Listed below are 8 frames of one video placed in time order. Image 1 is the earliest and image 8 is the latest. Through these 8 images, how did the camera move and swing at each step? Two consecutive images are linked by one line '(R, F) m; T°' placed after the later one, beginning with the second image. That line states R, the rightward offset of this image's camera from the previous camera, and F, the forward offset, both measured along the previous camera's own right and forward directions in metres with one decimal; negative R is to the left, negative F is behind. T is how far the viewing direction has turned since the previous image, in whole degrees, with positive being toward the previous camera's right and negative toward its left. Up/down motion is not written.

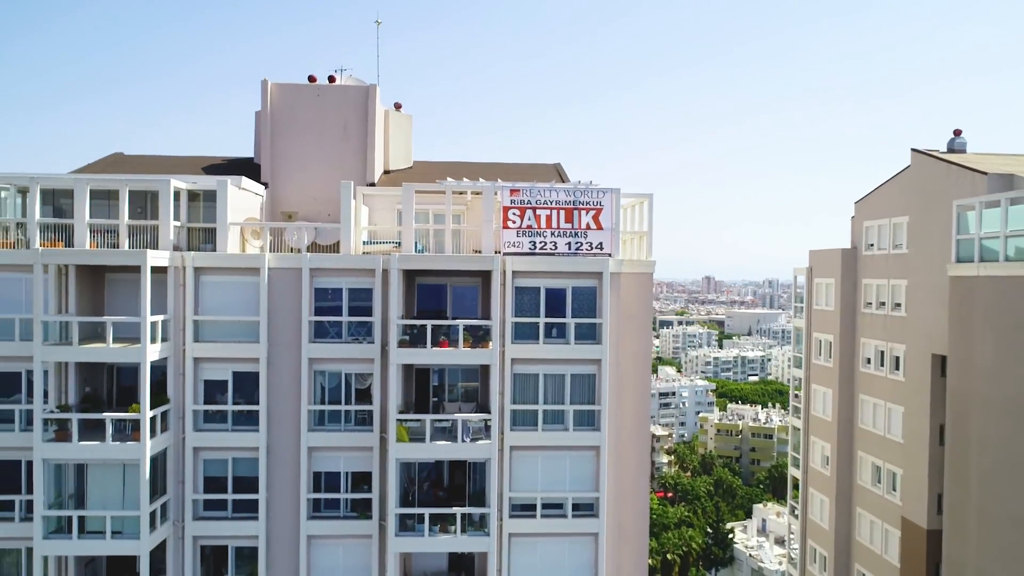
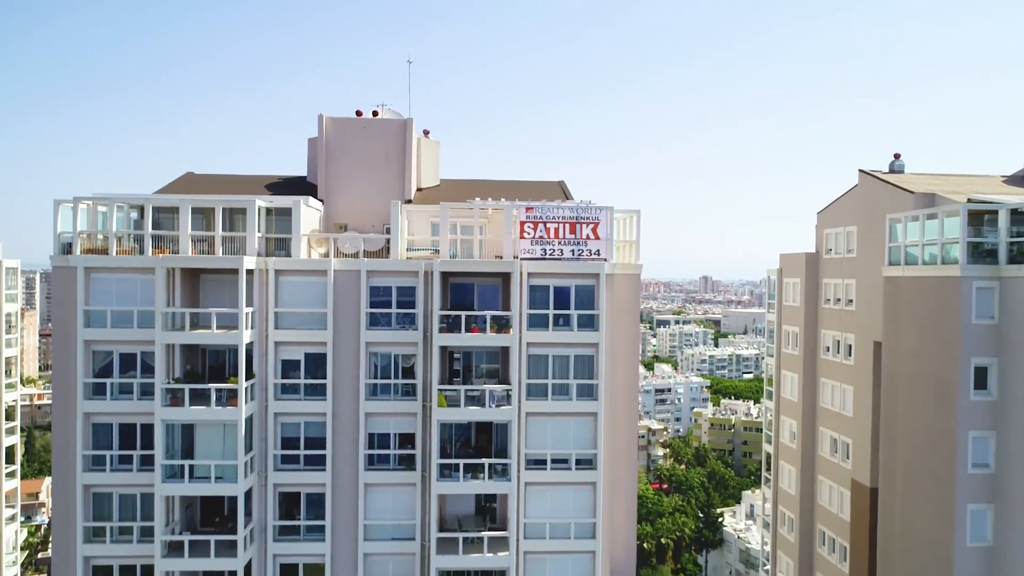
(-0.6, -4.7) m; 0°
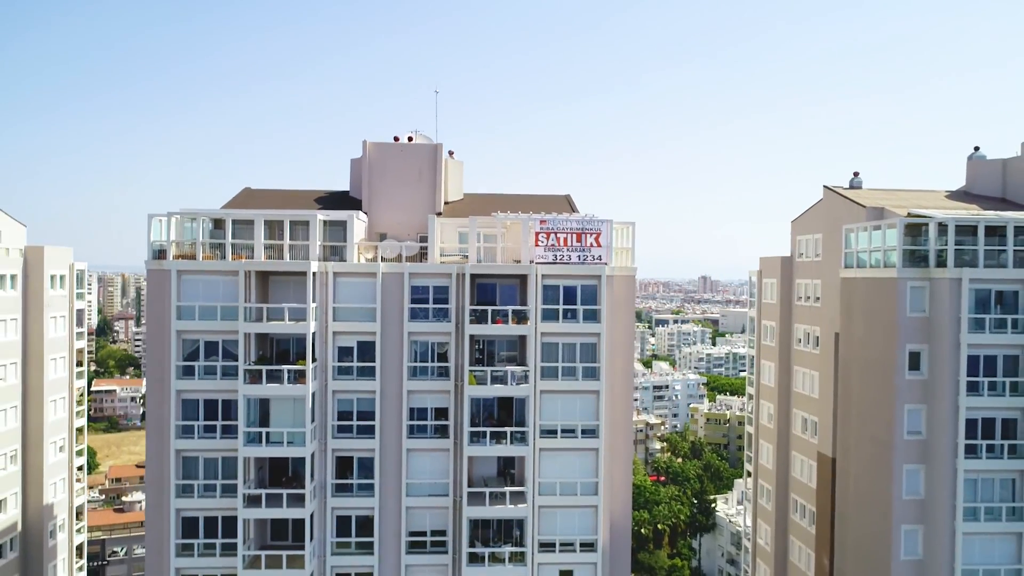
(-0.8, -4.8) m; 0°
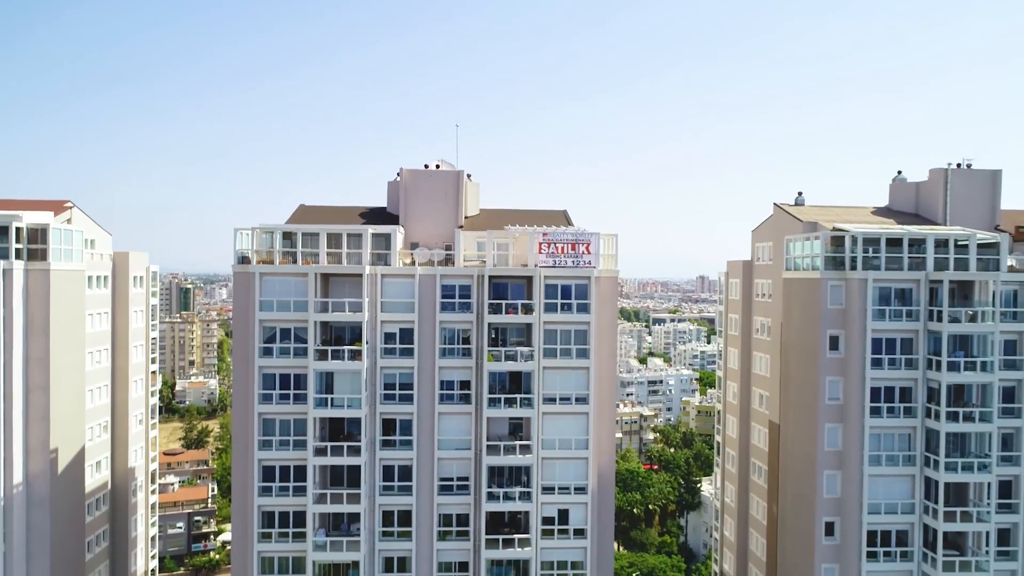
(-0.6, -7.7) m; 0°
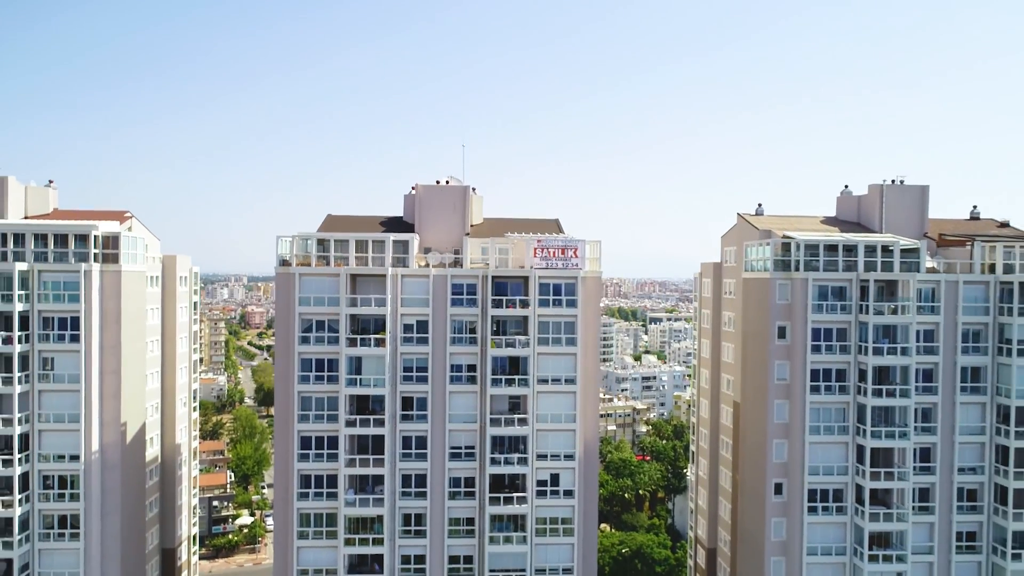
(0.0, -6.6) m; 0°
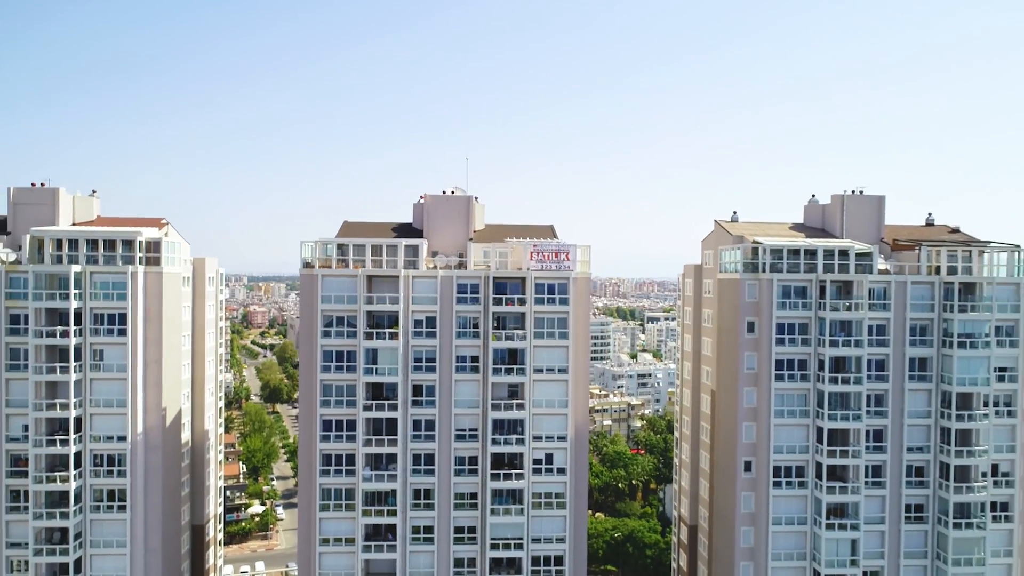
(+0.1, -5.2) m; 0°
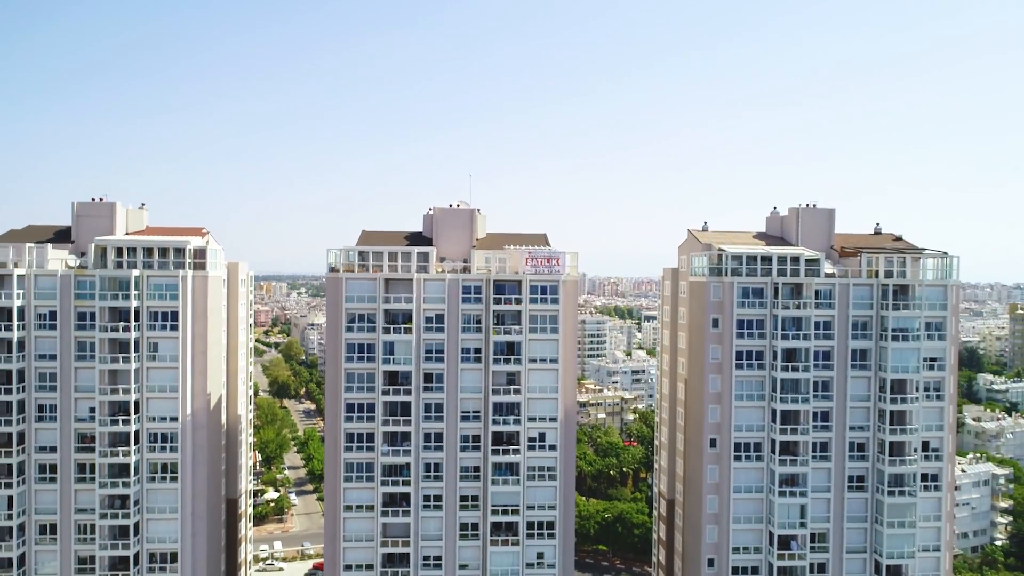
(+0.2, -7.5) m; 0°
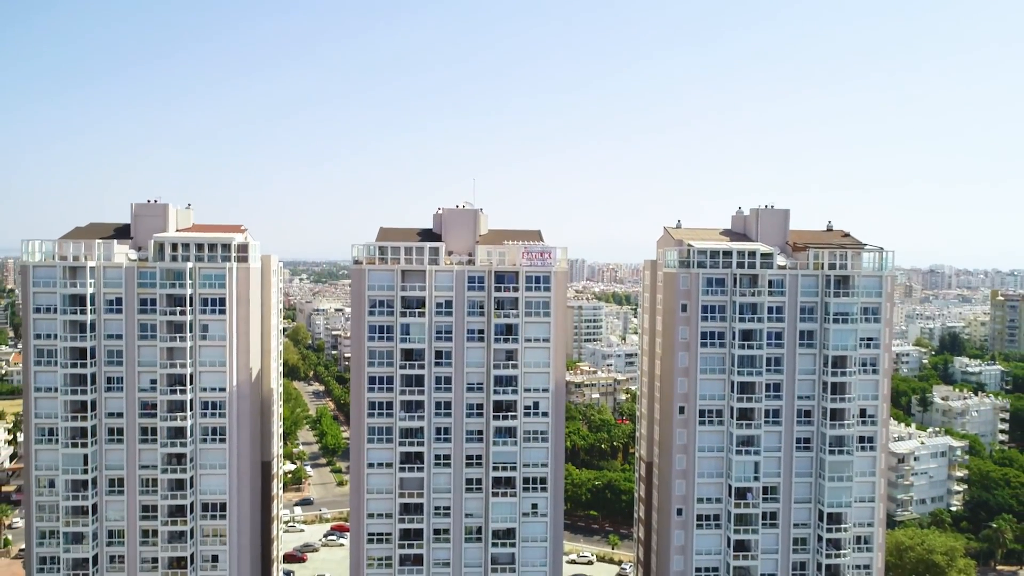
(+0.2, -9.1) m; 0°
